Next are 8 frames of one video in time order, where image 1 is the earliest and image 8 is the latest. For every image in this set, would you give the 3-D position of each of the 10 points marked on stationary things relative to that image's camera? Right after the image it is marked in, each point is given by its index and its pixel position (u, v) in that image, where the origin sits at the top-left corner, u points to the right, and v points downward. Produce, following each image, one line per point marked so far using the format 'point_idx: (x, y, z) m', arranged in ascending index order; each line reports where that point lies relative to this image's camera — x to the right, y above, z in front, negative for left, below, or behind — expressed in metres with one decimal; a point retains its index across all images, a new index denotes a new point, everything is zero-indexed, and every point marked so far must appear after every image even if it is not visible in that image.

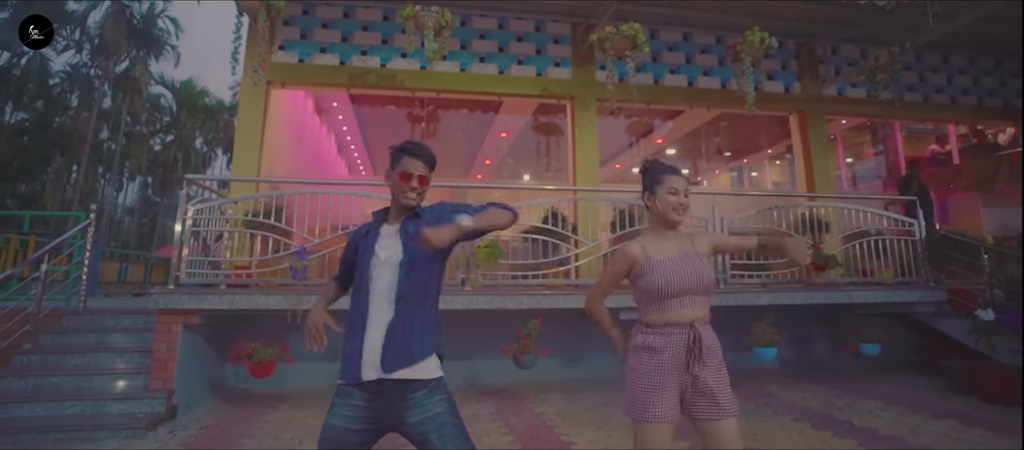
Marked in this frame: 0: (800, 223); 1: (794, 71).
0: (+3.6, 0.0, +6.7) m
1: (+4.5, +2.4, +8.2) m
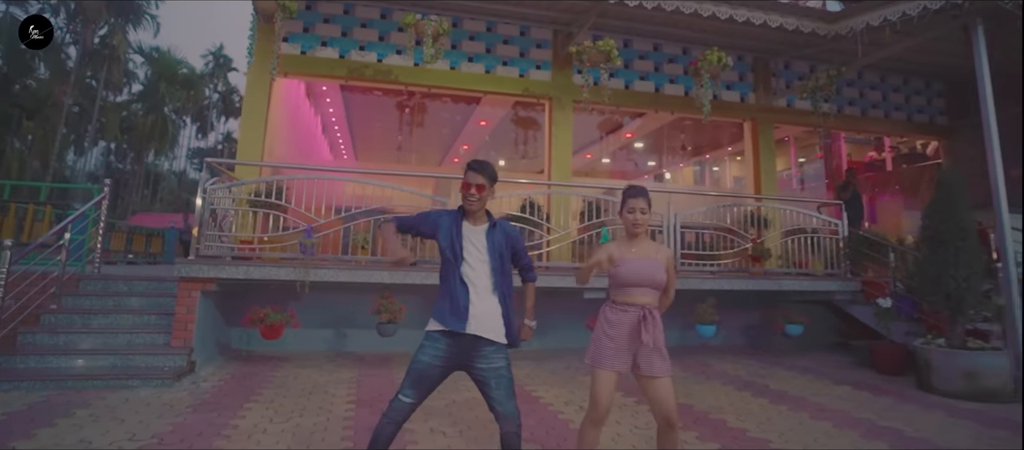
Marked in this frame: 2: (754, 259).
0: (+3.3, +0.1, +7.7) m
1: (+4.2, +2.5, +9.2) m
2: (+3.4, -0.5, +7.4) m
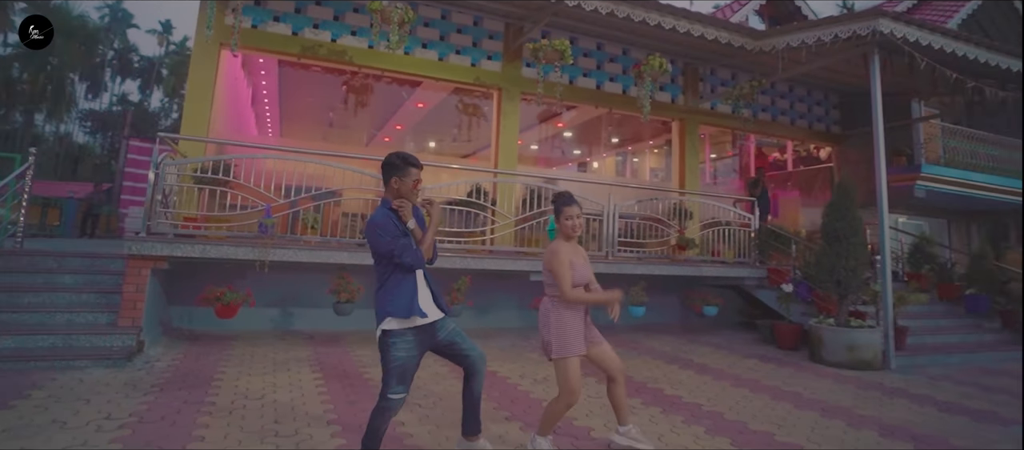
0: (+2.5, +0.2, +8.5) m
1: (+3.2, +2.6, +10.0) m
2: (+2.6, -0.3, +8.2) m
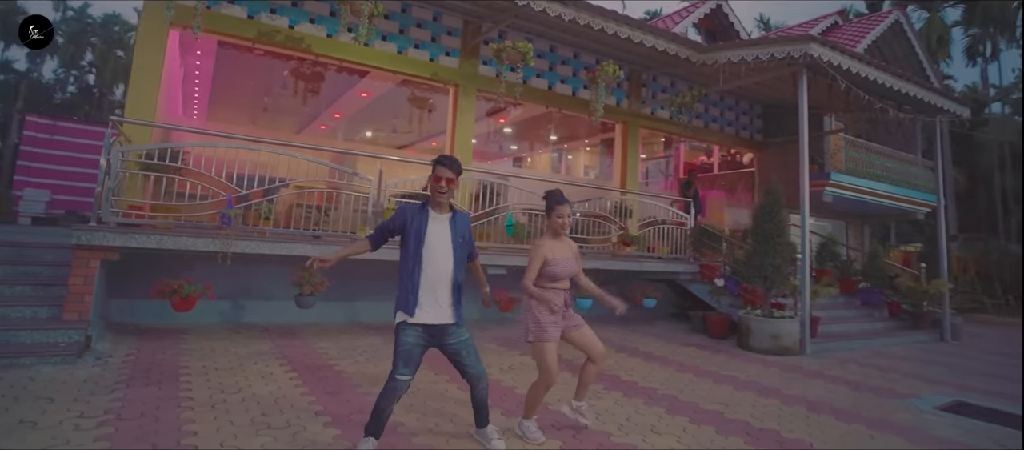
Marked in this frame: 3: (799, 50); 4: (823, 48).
0: (+1.8, +0.3, +9.0) m
1: (+2.3, +2.7, +10.6) m
2: (+1.8, -0.3, +8.8) m
3: (+4.0, +2.4, +7.3) m
4: (+4.3, +2.4, +7.2) m
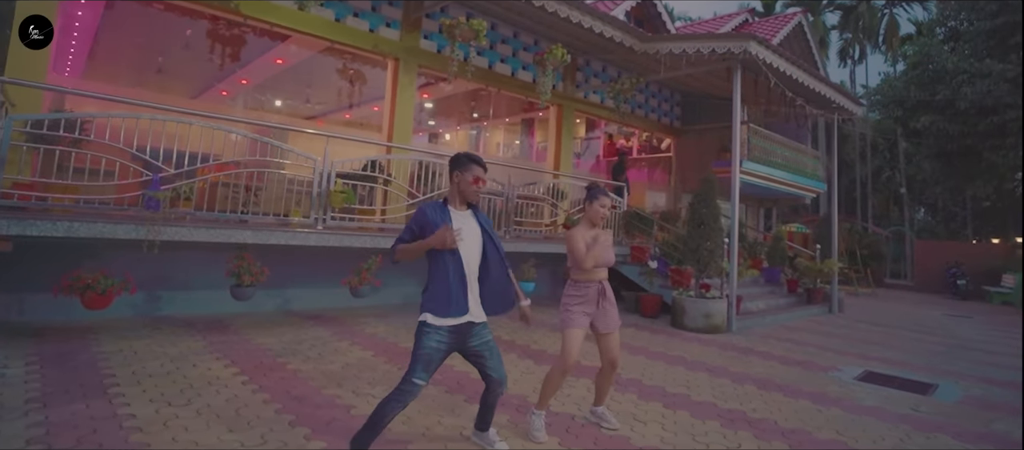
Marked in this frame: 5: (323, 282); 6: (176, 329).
0: (+0.8, +0.6, +9.1) m
1: (+1.0, +3.0, +10.6) m
2: (+0.9, 0.0, +8.9) m
3: (+3.3, +2.6, +7.7) m
4: (+3.5, +2.6, +7.7) m
5: (-2.5, -0.8, +7.1) m
6: (-3.4, -1.1, +5.5) m
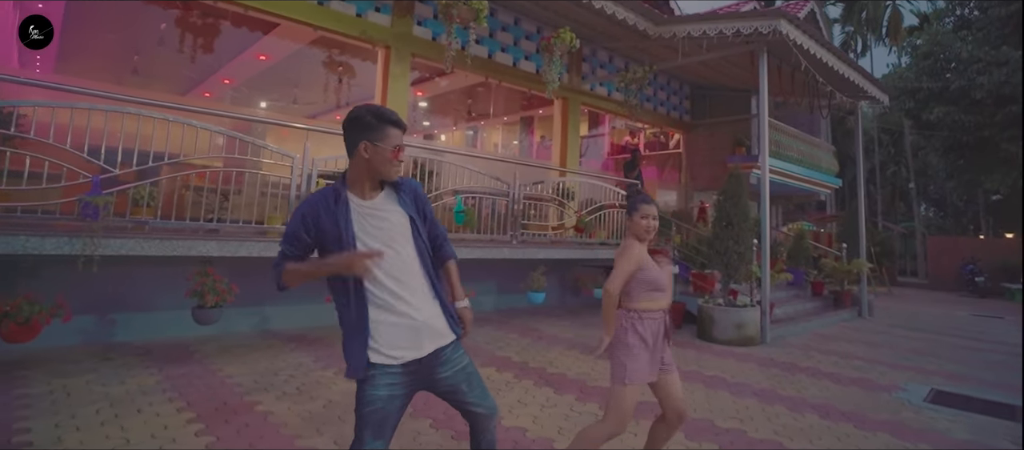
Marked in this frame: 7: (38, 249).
0: (+0.8, +0.5, +8.3) m
1: (+1.0, +3.0, +9.8) m
2: (+0.9, -0.1, +8.1) m
3: (+3.3, +2.6, +6.9) m
4: (+3.6, +2.6, +6.9) m
5: (-2.4, -0.8, +6.2) m
6: (-3.3, -1.2, +4.6) m
7: (-3.7, -0.2, +4.1) m
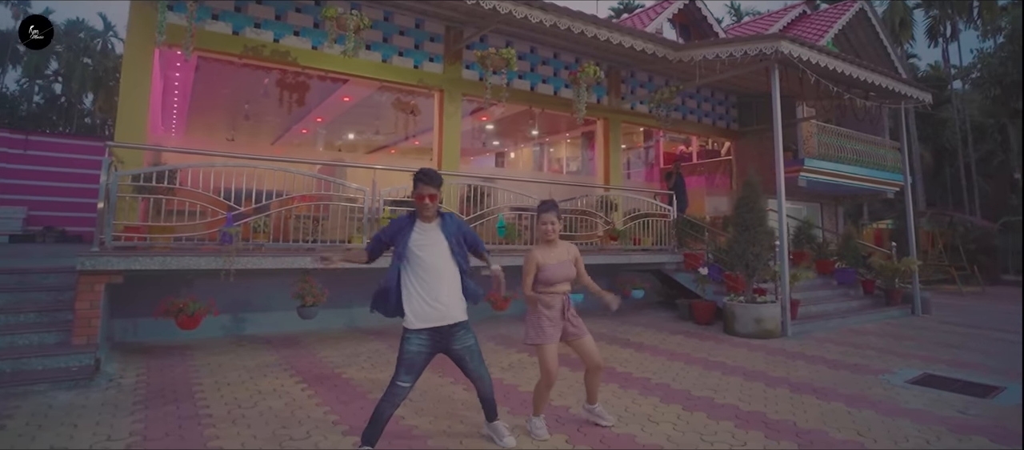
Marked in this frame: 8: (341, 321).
0: (+1.6, +0.4, +9.3) m
1: (+1.9, +2.8, +10.8) m
2: (+1.7, -0.2, +9.1) m
3: (+3.7, +2.5, +7.6) m
4: (+4.0, +2.6, +7.5) m
5: (-1.9, -1.1, +7.7) m
6: (-3.0, -1.4, +6.3) m
7: (-3.5, -0.4, +5.9) m
8: (-2.4, -1.3, +7.4) m
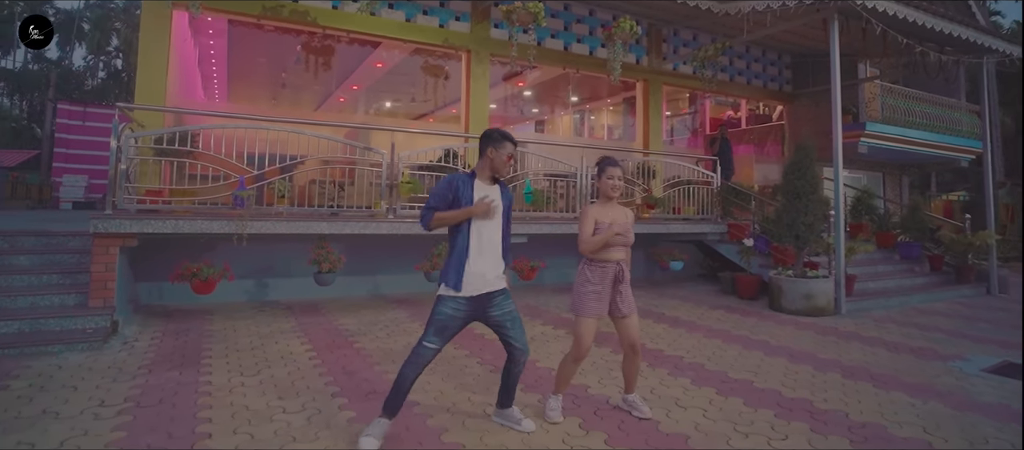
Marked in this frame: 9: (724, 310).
0: (+2.1, +0.9, +8.7) m
1: (+2.5, +3.4, +10.1) m
2: (+2.2, +0.3, +8.5) m
3: (+4.1, +2.9, +6.7) m
4: (+4.4, +3.0, +6.6) m
5: (-1.5, -0.6, +7.5) m
6: (-2.7, -1.0, +6.2) m
7: (-3.3, 0.0, +5.8) m
8: (-2.0, -0.9, +7.2) m
9: (+2.8, -1.2, +7.3) m
